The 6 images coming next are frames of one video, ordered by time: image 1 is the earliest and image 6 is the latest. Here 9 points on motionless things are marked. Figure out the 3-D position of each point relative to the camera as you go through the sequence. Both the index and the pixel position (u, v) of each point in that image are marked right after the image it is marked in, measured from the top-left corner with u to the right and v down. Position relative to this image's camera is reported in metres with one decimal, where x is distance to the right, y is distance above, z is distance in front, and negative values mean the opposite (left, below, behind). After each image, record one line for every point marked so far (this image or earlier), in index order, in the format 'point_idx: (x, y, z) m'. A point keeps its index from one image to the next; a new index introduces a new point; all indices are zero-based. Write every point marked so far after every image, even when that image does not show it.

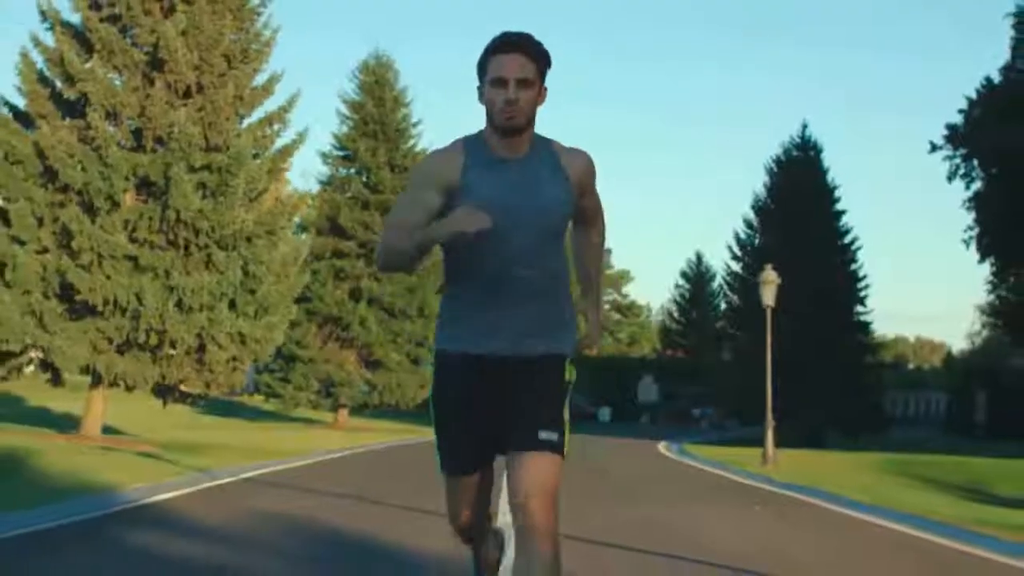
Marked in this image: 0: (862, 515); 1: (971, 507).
0: (+4.3, -2.8, +18.0) m
1: (+6.3, -2.9, +19.7) m
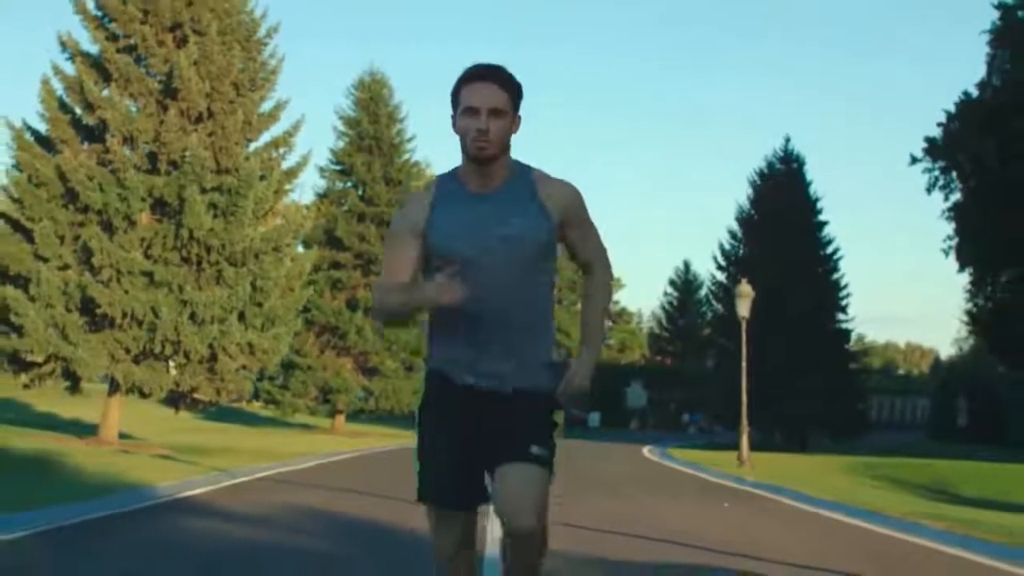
0: (+4.2, -3.0, +19.4) m
1: (+6.1, -3.1, +21.2) m
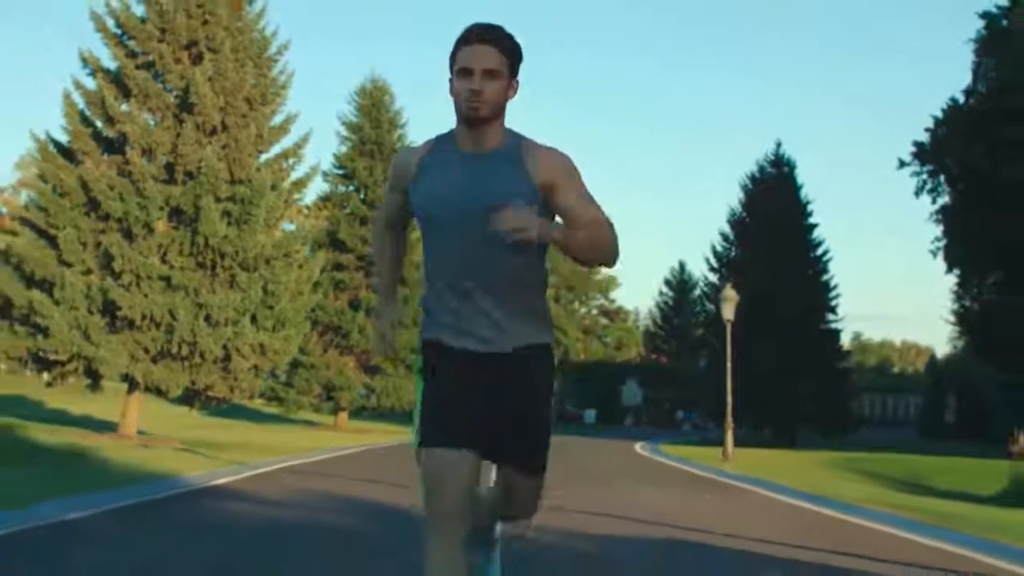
0: (+4.1, -3.1, +20.7) m
1: (+6.1, -3.2, +22.5) m
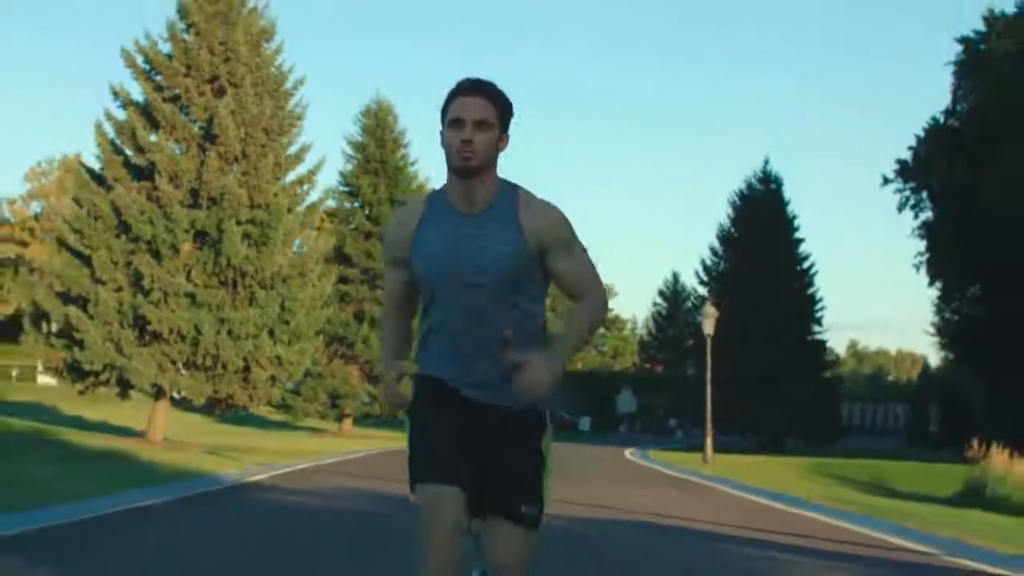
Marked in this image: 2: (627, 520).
0: (+4.1, -3.4, +22.8) m
1: (+6.0, -3.5, +24.5) m
2: (+1.3, -2.6, +16.3) m
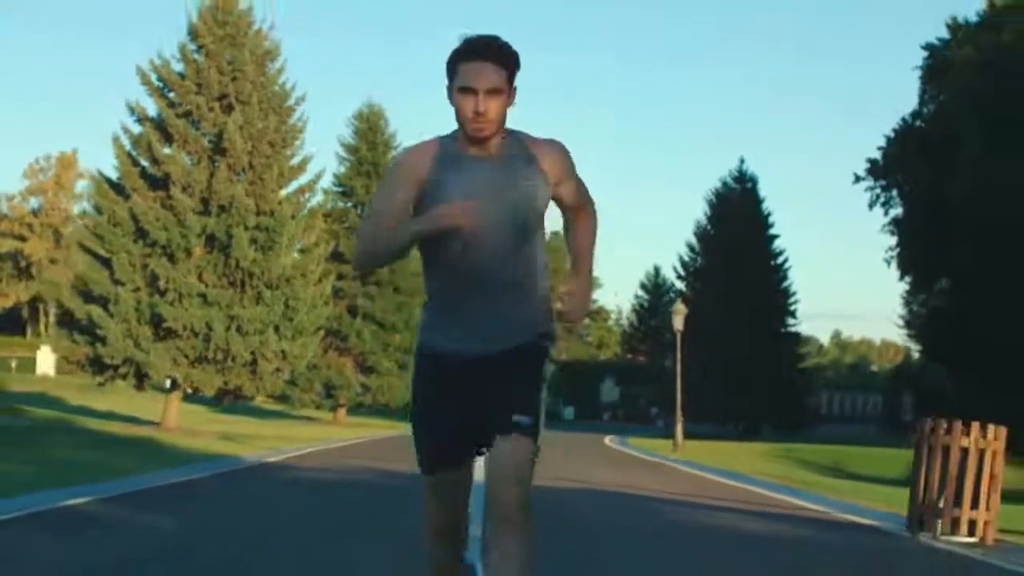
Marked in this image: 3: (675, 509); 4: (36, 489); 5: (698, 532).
0: (+3.8, -3.4, +25.1) m
1: (+5.7, -3.5, +26.8) m
2: (+1.1, -2.7, +18.7) m
3: (+1.8, -2.5, +15.9) m
4: (-5.5, -2.3, +16.8) m
5: (+1.7, -2.3, +13.5) m
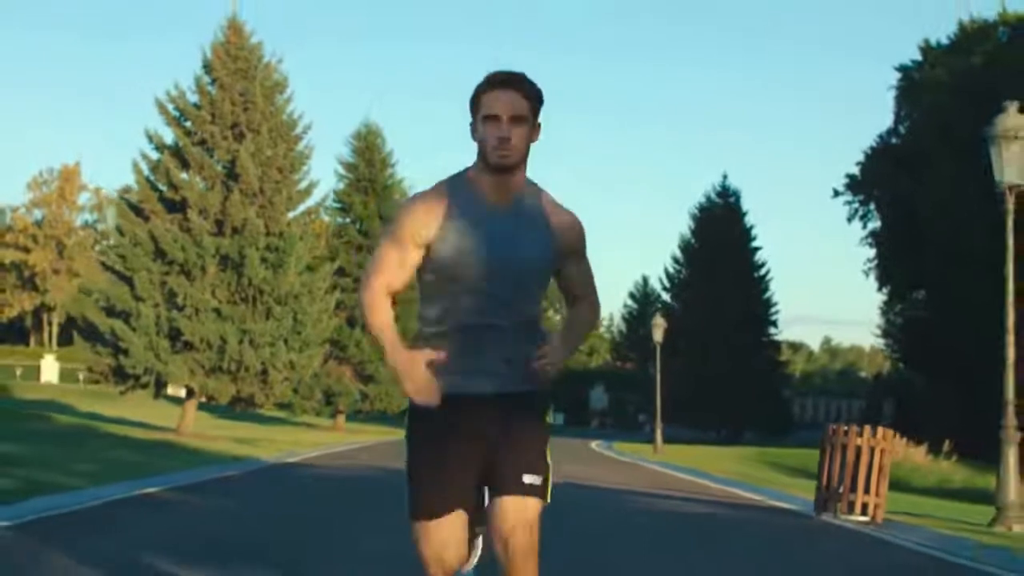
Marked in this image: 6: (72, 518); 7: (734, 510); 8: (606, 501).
0: (+3.7, -3.7, +27.3) m
1: (+5.6, -3.8, +29.1) m
2: (+0.9, -3.0, +20.9) m
3: (+1.7, -2.7, +18.1) m
4: (-5.6, -2.6, +19.0) m
5: (+1.6, -2.5, +15.7) m
6: (-4.8, -2.5, +15.6) m
7: (+2.7, -2.7, +17.0) m
8: (+1.2, -2.7, +17.7) m
